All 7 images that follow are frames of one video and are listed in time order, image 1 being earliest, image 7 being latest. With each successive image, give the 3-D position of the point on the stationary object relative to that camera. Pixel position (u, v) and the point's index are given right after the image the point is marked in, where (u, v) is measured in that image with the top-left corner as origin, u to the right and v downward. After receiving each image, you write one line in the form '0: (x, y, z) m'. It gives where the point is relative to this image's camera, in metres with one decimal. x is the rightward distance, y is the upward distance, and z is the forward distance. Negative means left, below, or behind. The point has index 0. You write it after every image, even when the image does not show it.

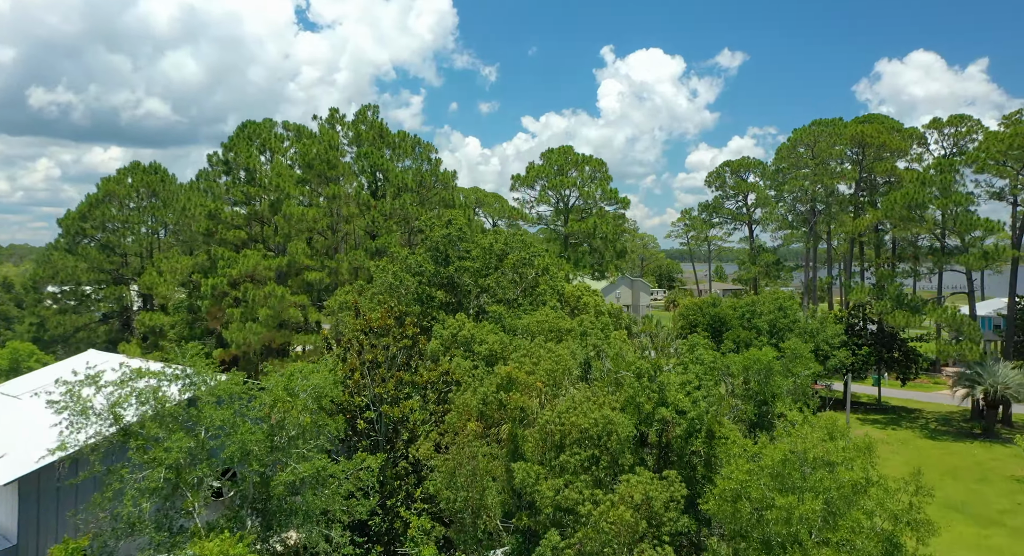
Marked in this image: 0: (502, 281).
0: (-0.3, -0.1, +17.7) m
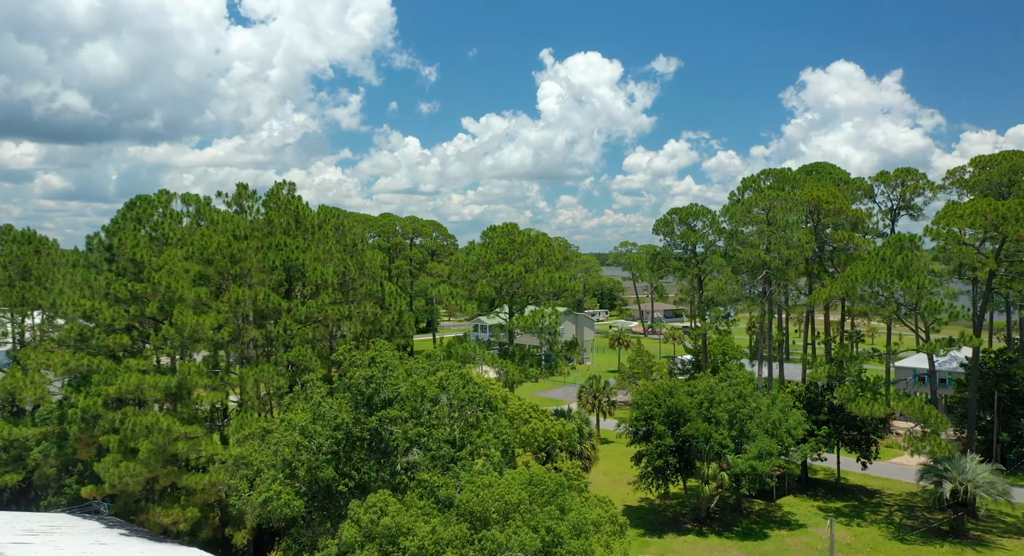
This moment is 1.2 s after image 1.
0: (-1.7, -3.3, +14.7) m
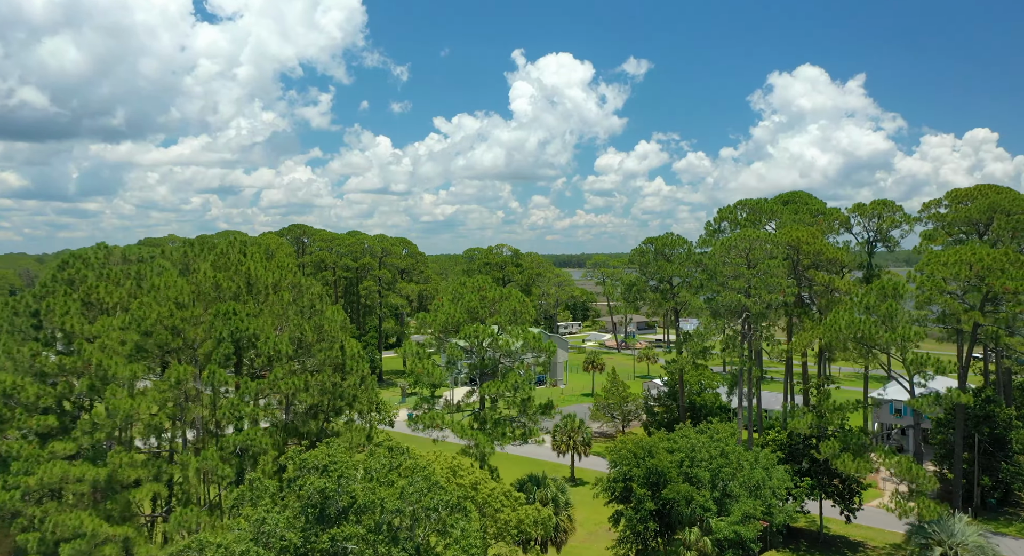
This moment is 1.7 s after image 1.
0: (-2.2, -5.2, +13.1) m
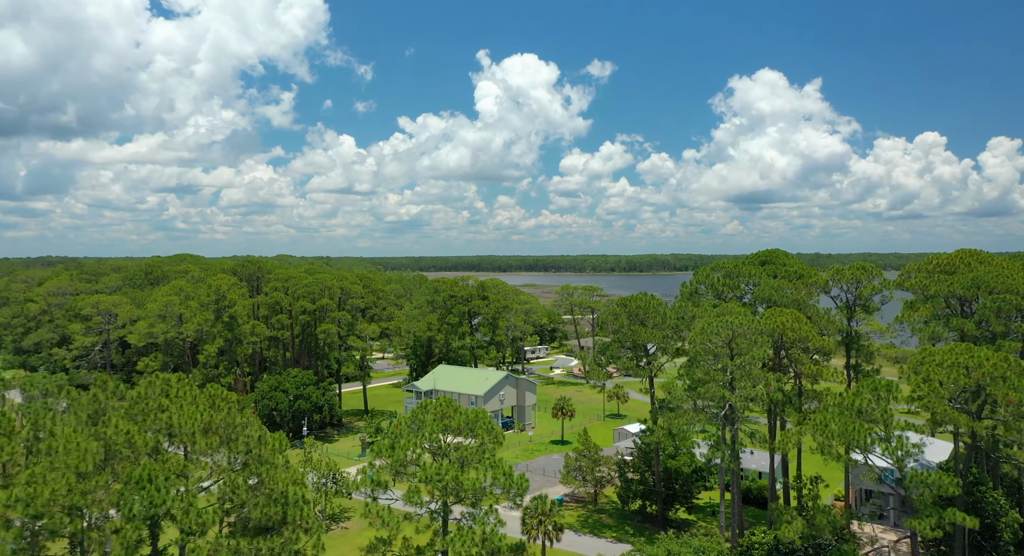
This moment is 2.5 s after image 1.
0: (-2.7, -8.9, +10.6) m
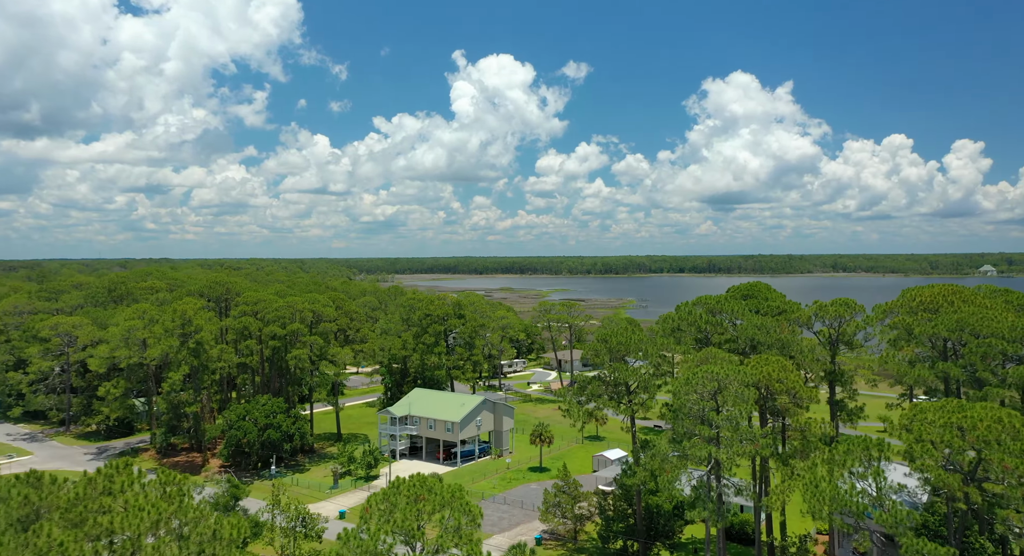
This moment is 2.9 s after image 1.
0: (-3.0, -10.8, +9.2) m
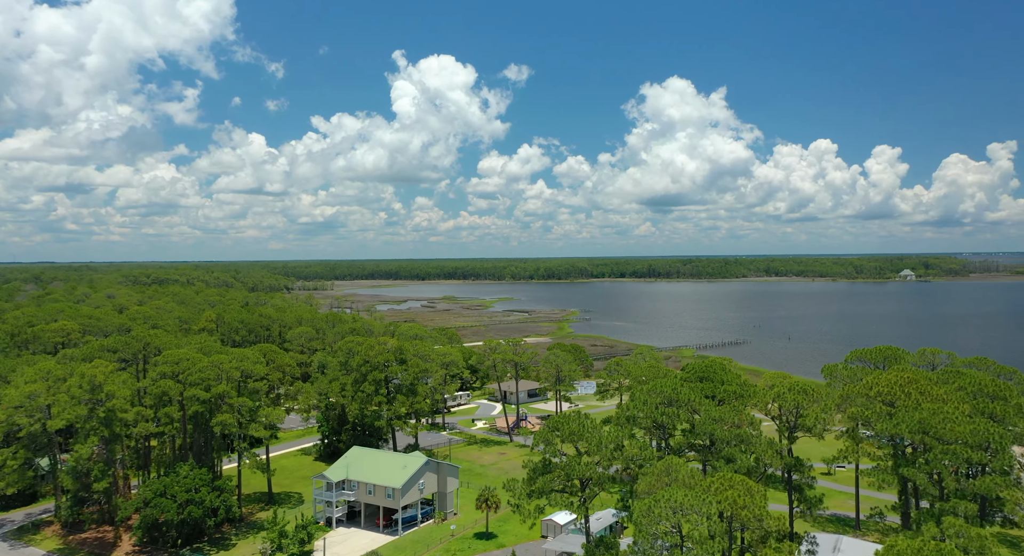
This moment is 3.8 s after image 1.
0: (-3.4, -15.3, +6.3) m
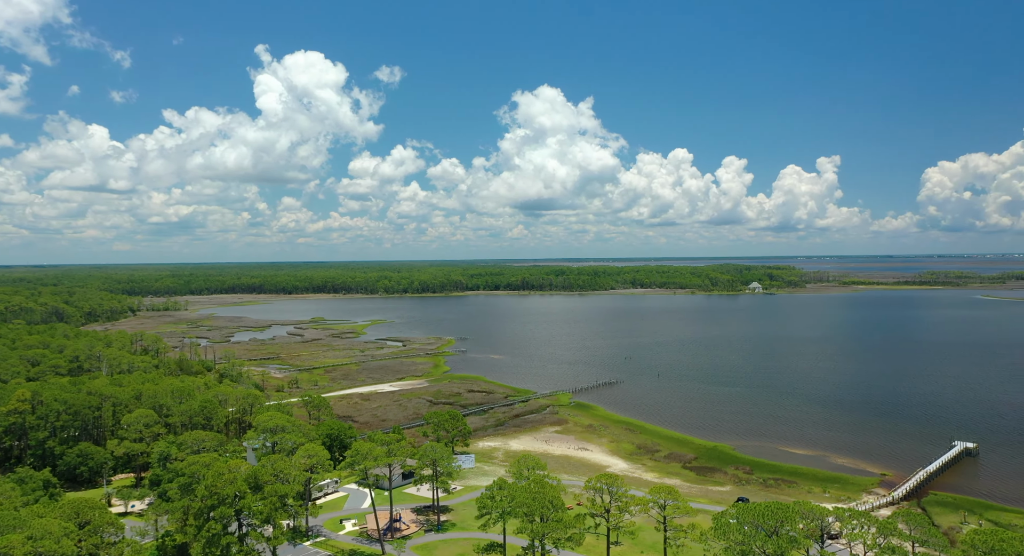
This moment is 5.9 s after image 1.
0: (-3.5, -25.6, -0.1) m
